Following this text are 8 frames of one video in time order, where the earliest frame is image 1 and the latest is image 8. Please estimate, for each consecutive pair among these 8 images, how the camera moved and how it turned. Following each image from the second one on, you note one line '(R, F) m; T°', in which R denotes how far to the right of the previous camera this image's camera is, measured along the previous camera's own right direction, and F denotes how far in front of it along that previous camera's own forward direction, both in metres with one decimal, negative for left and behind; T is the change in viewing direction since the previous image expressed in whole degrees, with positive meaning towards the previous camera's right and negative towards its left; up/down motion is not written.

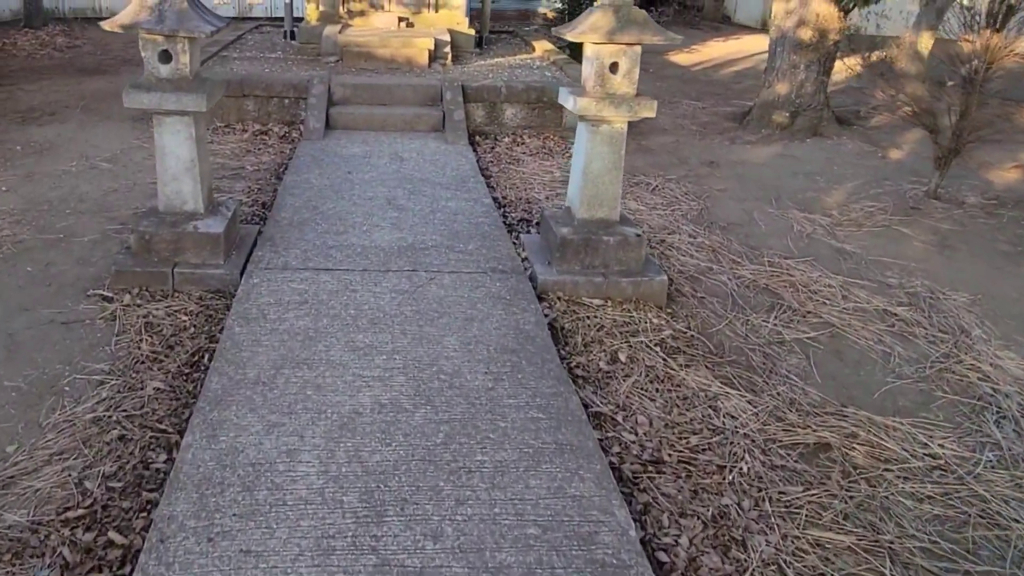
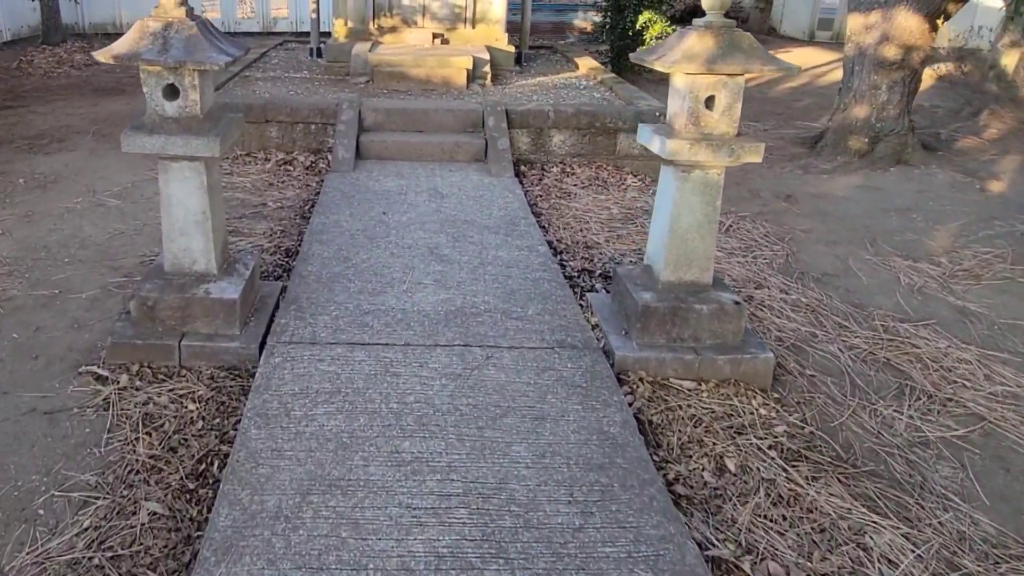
(-0.2, +0.7) m; -2°
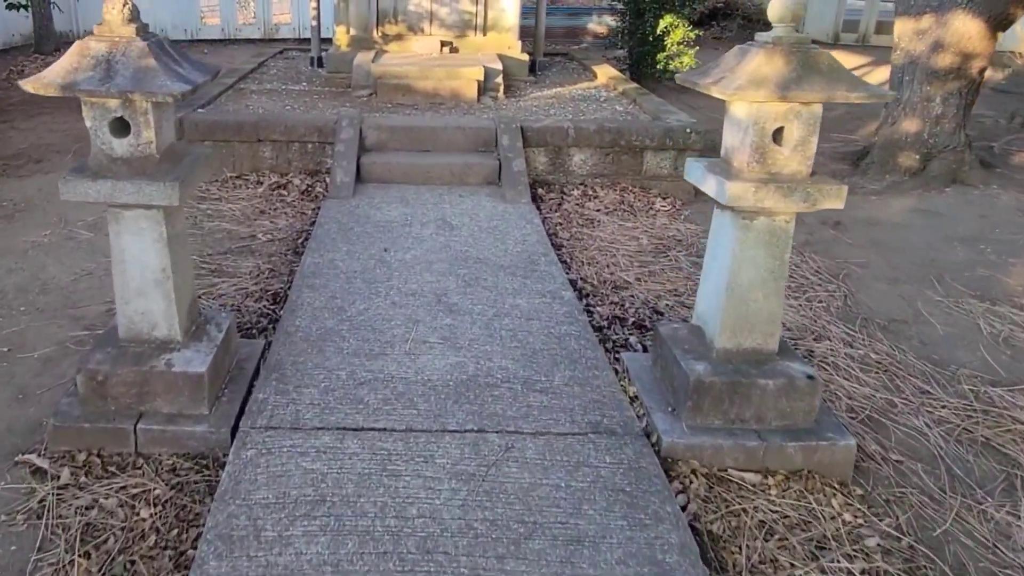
(0.0, +0.6) m; -1°
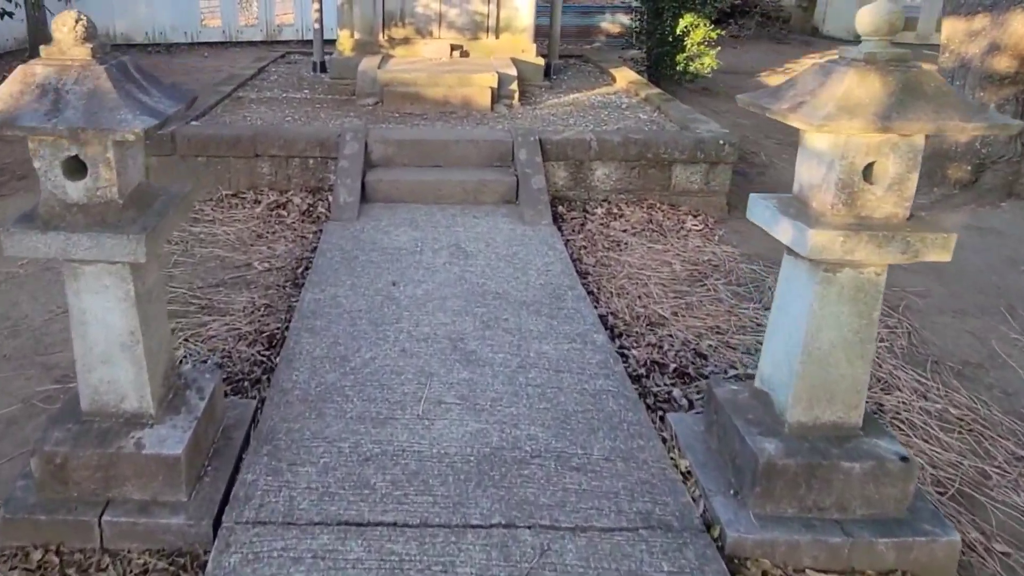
(-0.1, +0.4) m; -1°
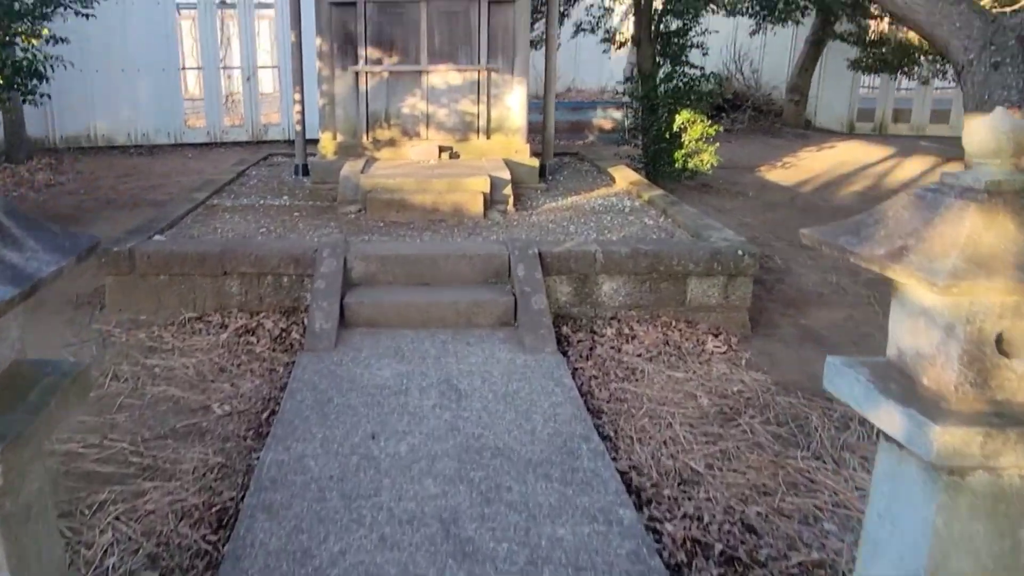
(0.0, +0.6) m; +1°
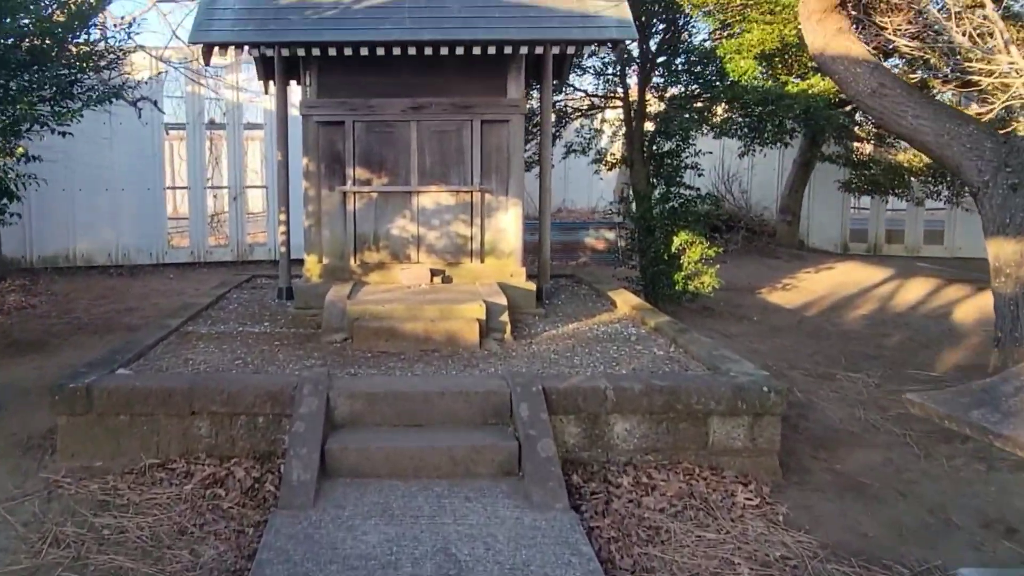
(-0.1, +0.4) m; +1°
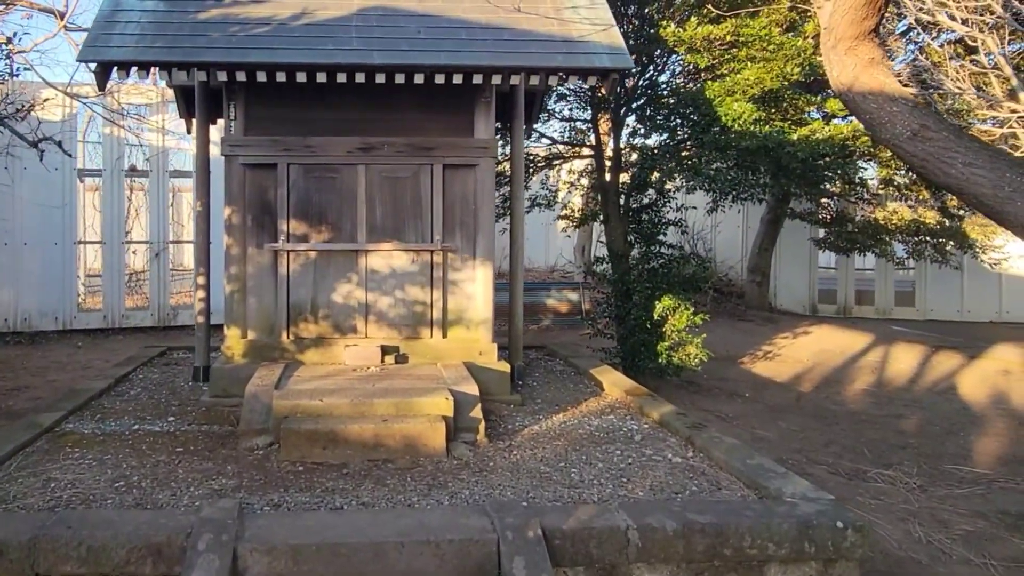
(-0.2, +1.2) m; +4°
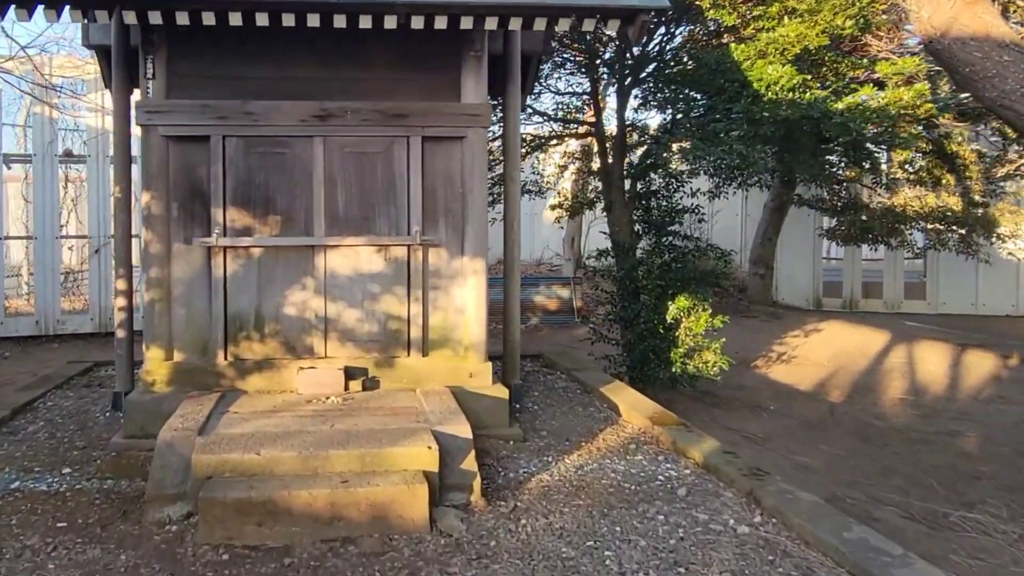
(-0.1, +1.2) m; +2°
